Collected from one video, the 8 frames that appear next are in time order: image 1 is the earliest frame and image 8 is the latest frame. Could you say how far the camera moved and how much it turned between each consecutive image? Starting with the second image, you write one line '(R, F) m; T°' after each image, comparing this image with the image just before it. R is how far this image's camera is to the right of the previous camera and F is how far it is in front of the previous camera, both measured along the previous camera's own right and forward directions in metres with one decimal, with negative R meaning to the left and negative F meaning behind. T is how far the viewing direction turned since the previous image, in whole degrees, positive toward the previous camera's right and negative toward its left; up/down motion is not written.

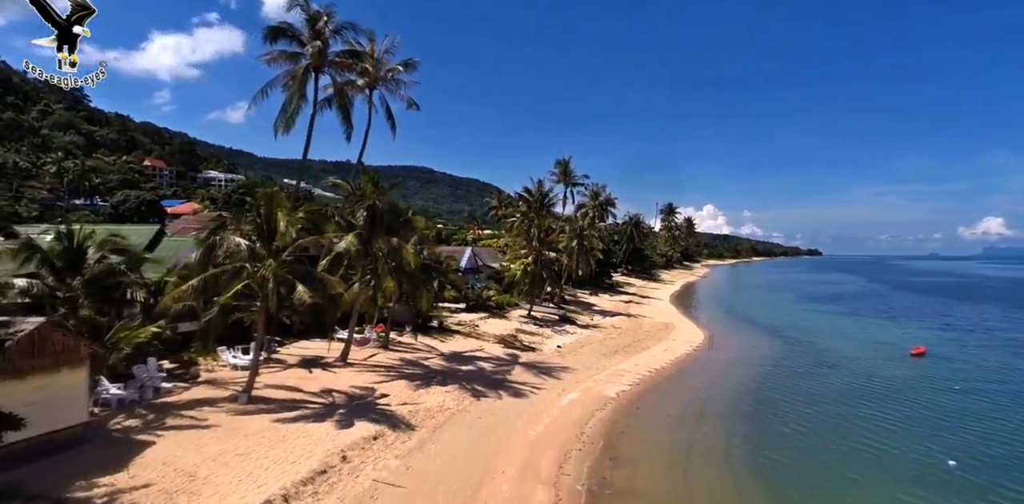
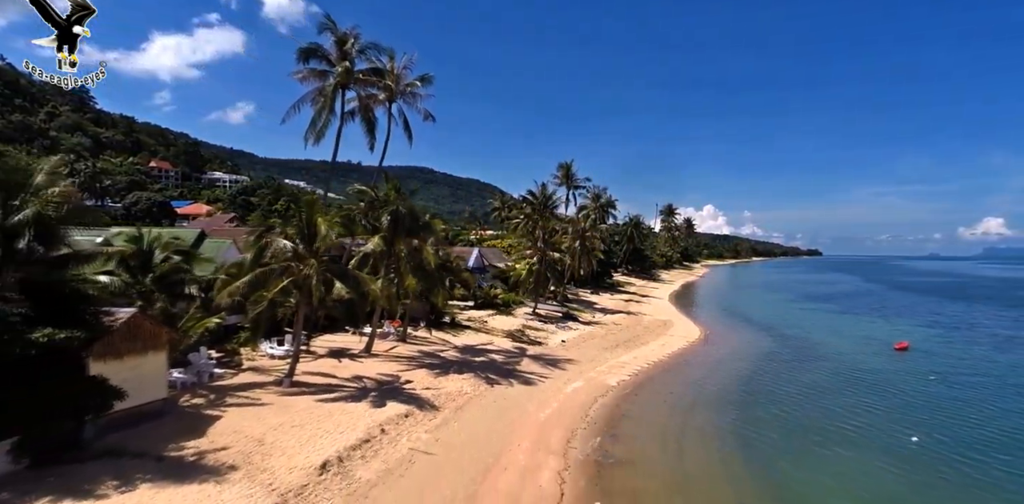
(-0.5, -2.2) m; 0°
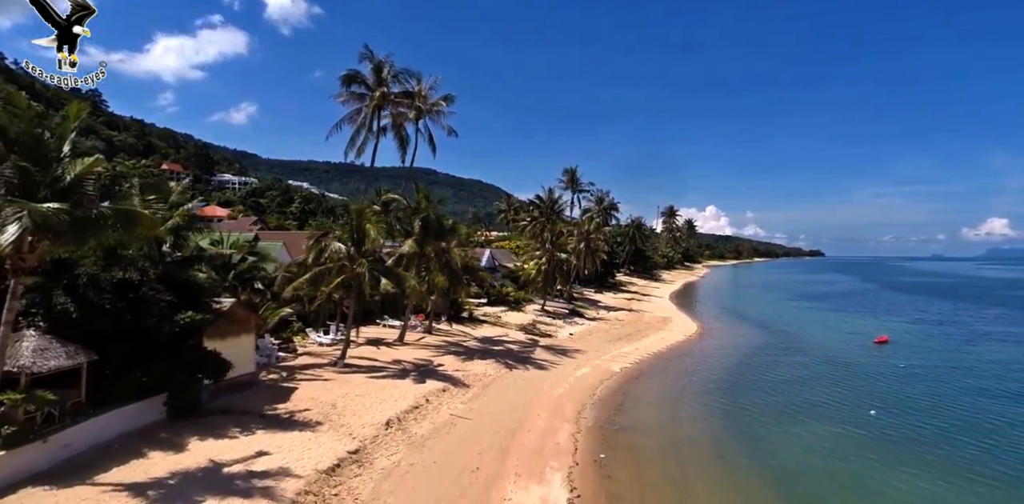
(-0.8, -3.5) m; 0°
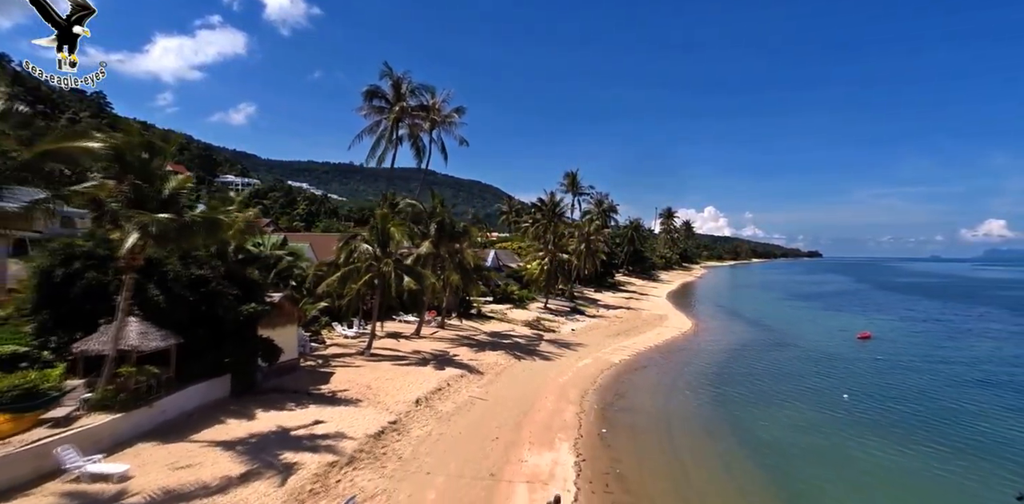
(-0.5, -2.6) m; 0°
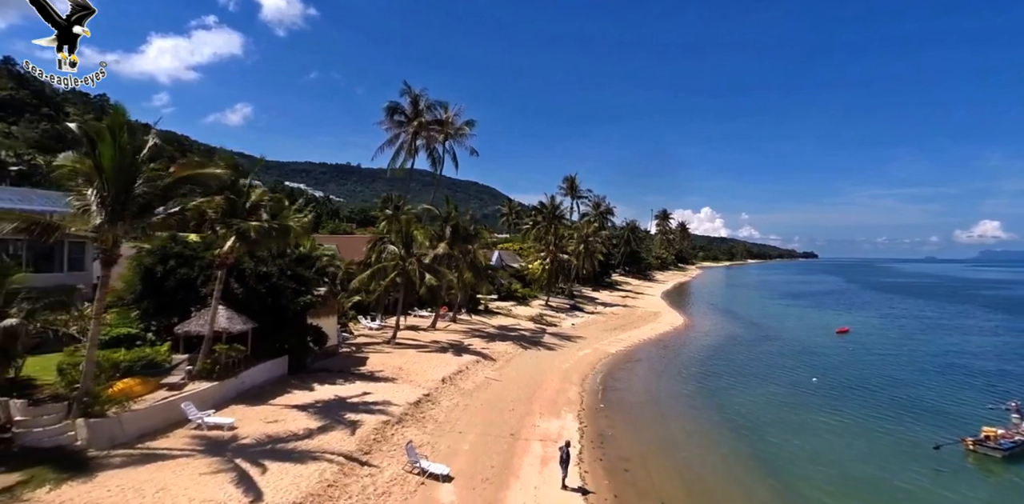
(-0.7, -3.4) m; 0°
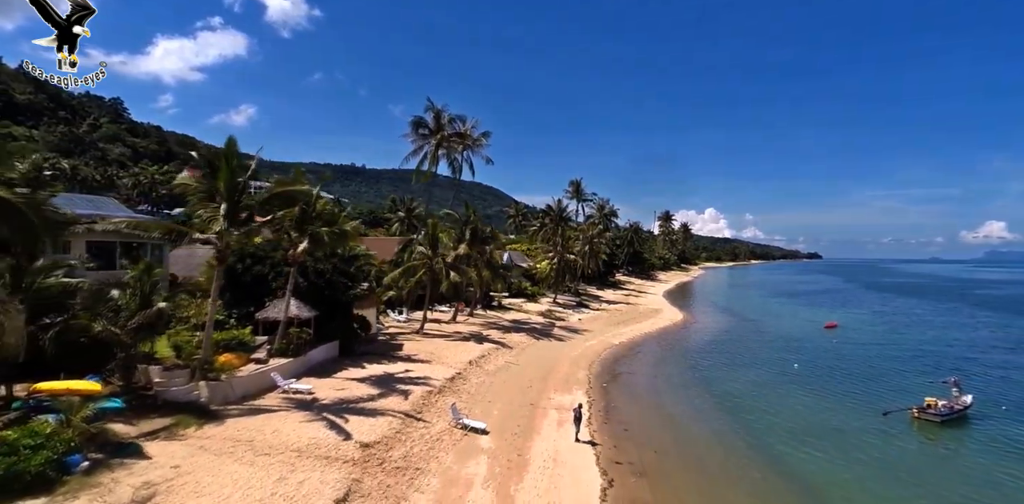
(-0.7, -3.6) m; 0°
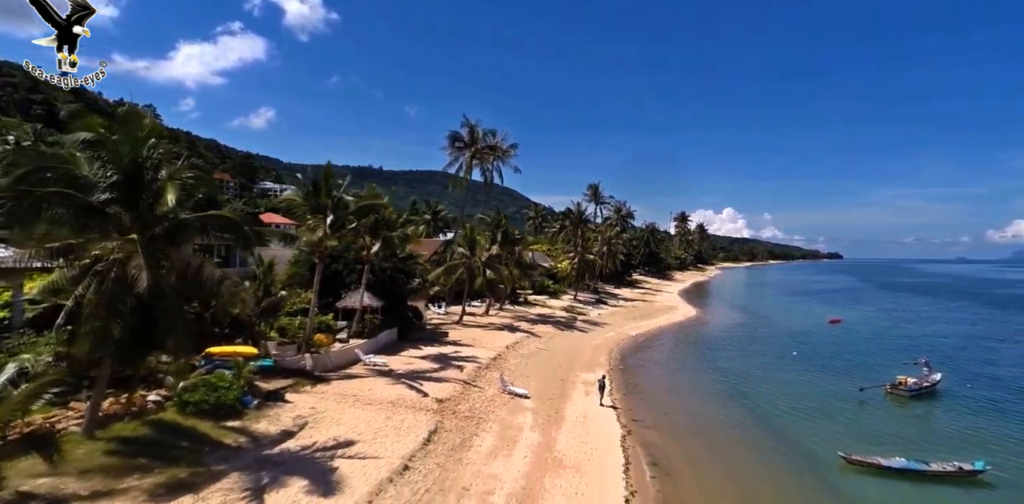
(-0.9, -4.3) m; -2°
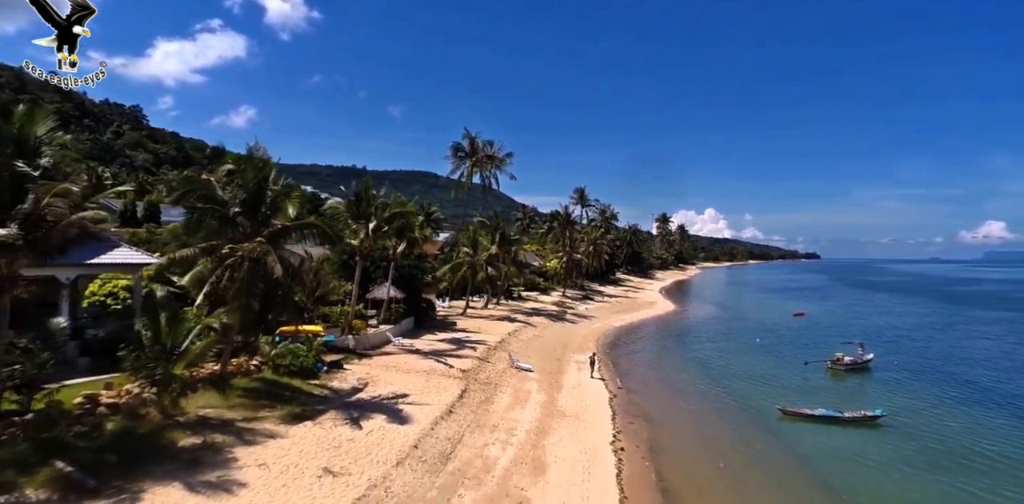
(-1.1, -4.6) m; +2°
